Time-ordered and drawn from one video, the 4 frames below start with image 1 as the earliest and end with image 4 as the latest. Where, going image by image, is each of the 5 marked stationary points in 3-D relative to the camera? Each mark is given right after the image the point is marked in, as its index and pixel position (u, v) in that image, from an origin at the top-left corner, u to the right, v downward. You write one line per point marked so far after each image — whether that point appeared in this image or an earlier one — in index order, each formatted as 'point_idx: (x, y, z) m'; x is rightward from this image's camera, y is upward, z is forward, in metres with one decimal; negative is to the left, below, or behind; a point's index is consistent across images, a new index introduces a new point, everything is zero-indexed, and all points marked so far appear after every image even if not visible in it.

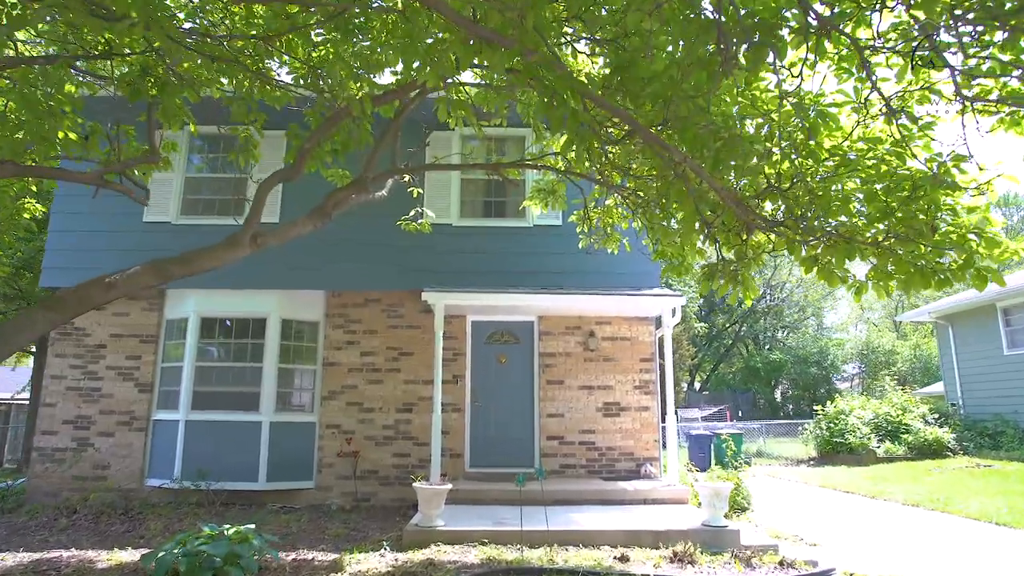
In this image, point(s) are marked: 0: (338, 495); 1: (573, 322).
0: (-2.5, -3.0, +9.5) m
1: (+0.9, -0.5, +10.0) m
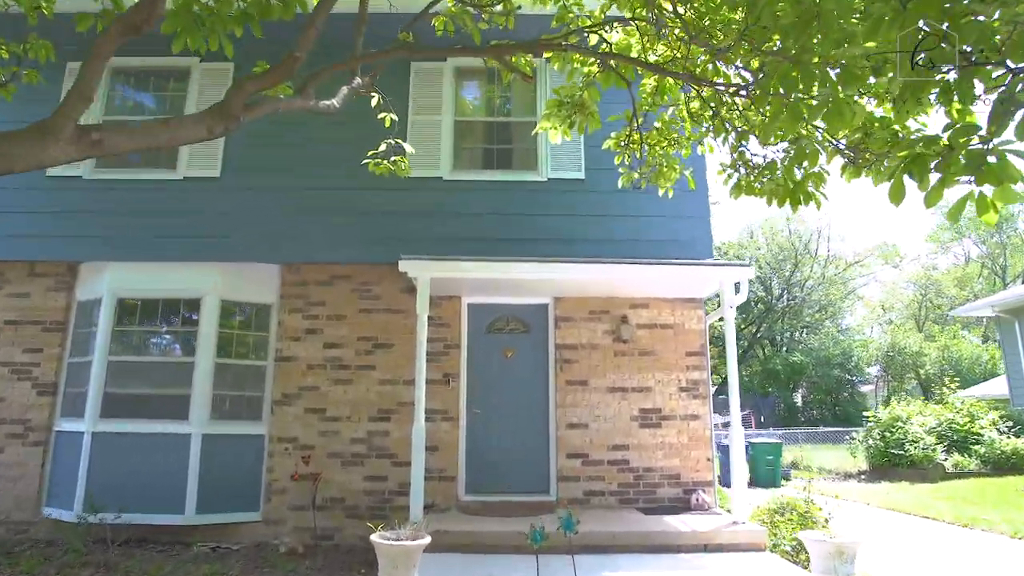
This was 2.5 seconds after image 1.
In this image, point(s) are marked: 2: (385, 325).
0: (-2.5, -2.7, +7.2) m
1: (+1.0, -0.2, +7.7) m
2: (-1.5, -0.4, +7.7) m
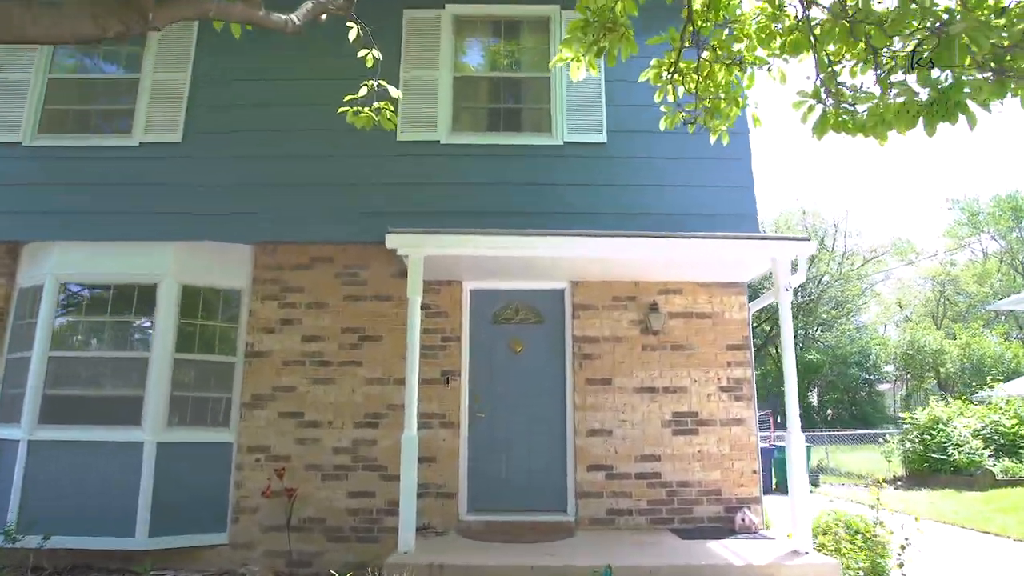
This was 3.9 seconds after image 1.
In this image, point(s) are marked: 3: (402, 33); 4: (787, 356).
0: (-2.3, -2.5, +6.1) m
1: (+1.1, 0.0, +6.6) m
2: (-1.4, -0.3, +6.6) m
3: (-1.2, +2.7, +7.0) m
4: (+2.3, -0.6, +5.5) m
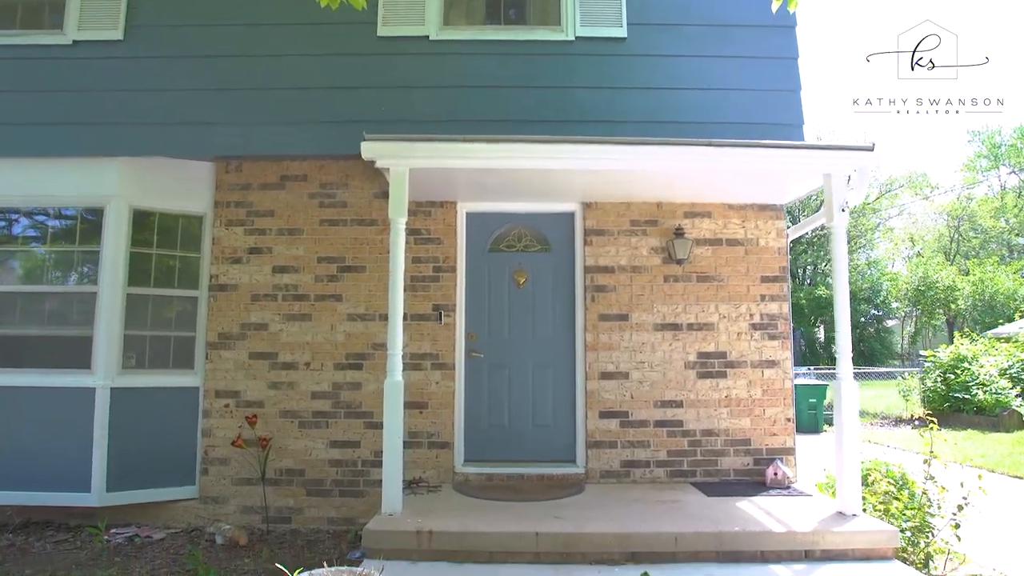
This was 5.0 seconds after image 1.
0: (-2.3, -1.9, +5.5) m
1: (+1.1, +0.6, +5.7) m
2: (-1.4, +0.4, +5.7) m
3: (-1.2, +3.4, +5.8) m
4: (+2.3, 0.0, +4.6) m
